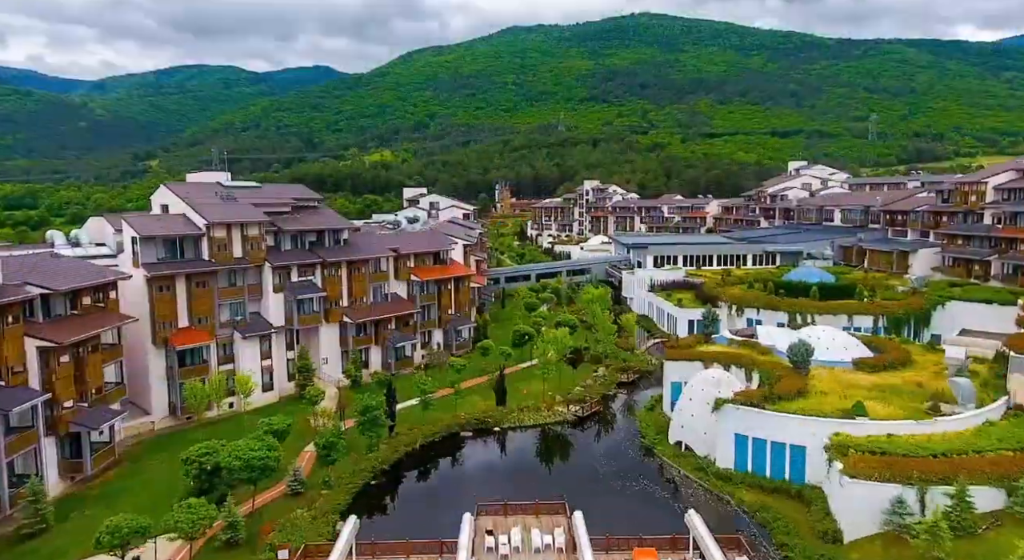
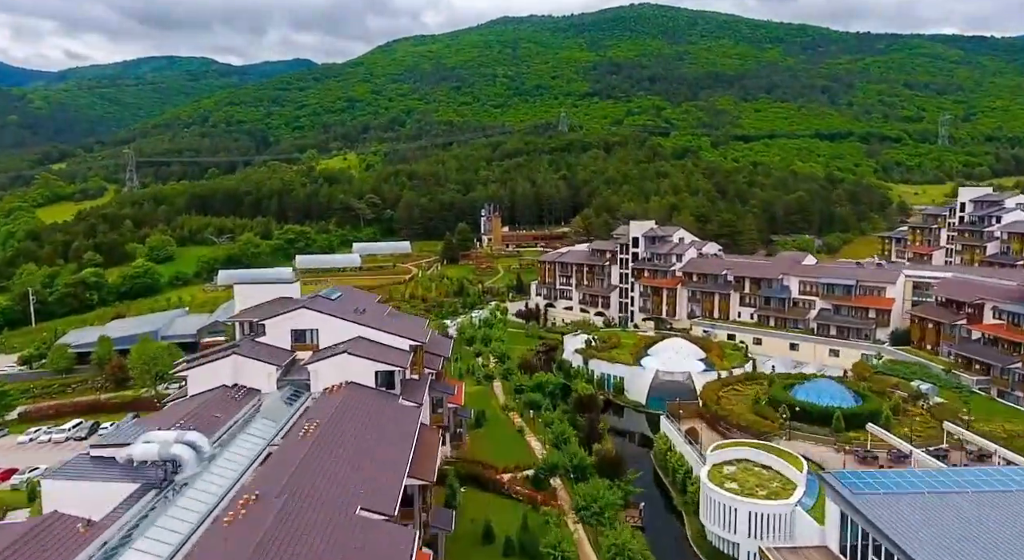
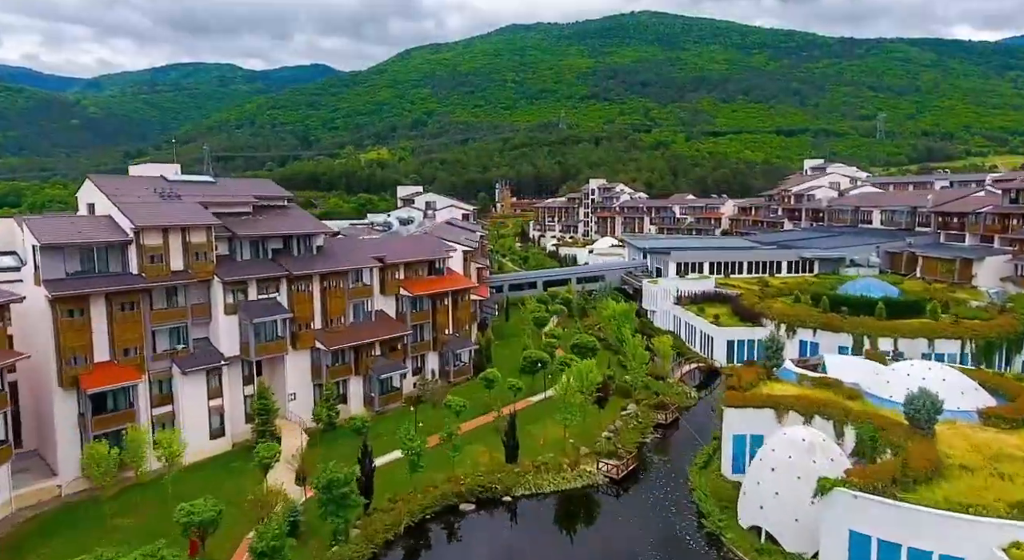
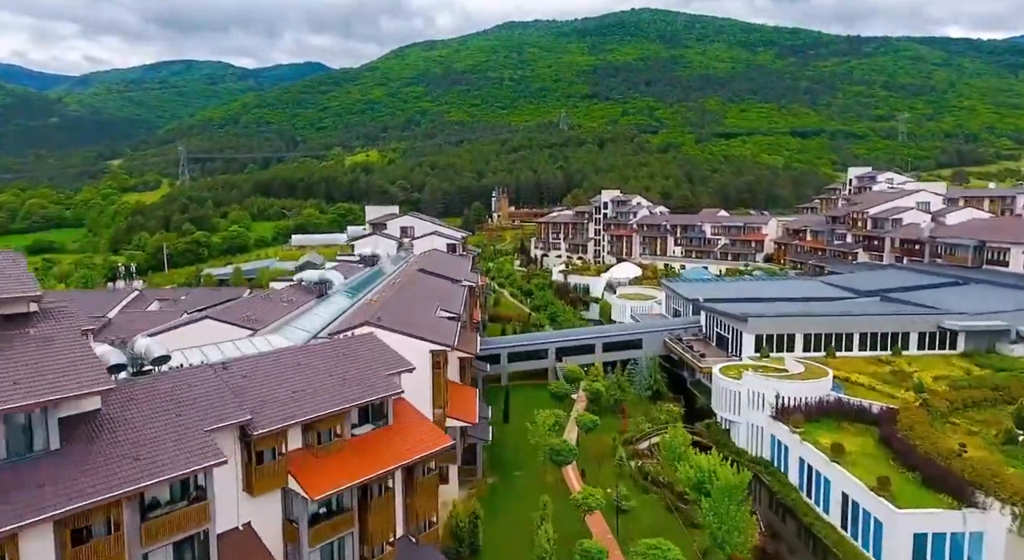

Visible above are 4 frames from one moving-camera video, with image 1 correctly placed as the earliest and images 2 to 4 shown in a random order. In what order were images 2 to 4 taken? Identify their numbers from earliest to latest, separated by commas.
3, 4, 2
